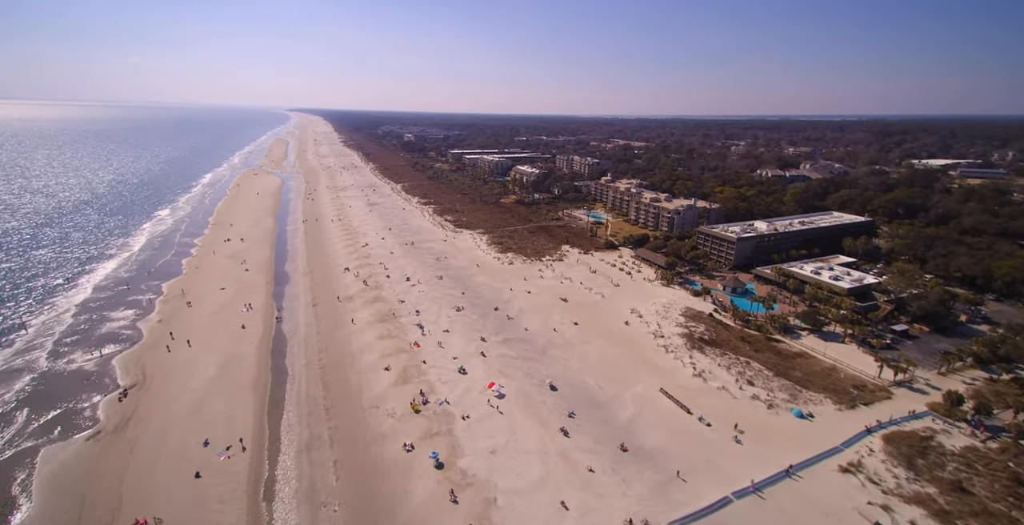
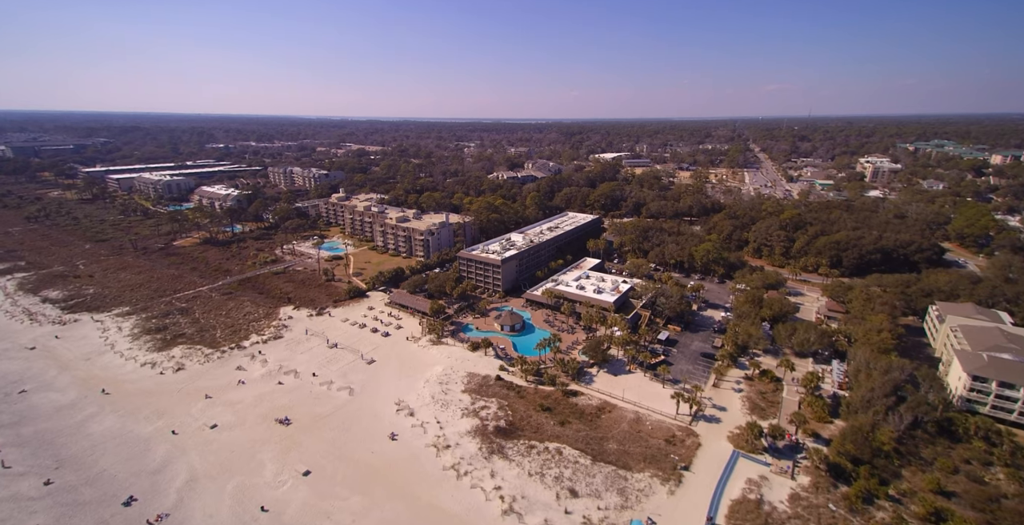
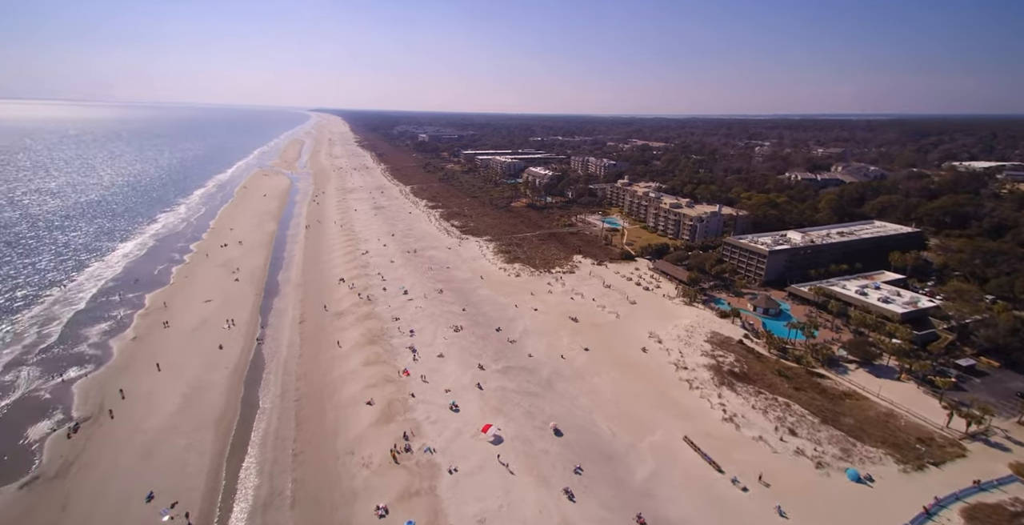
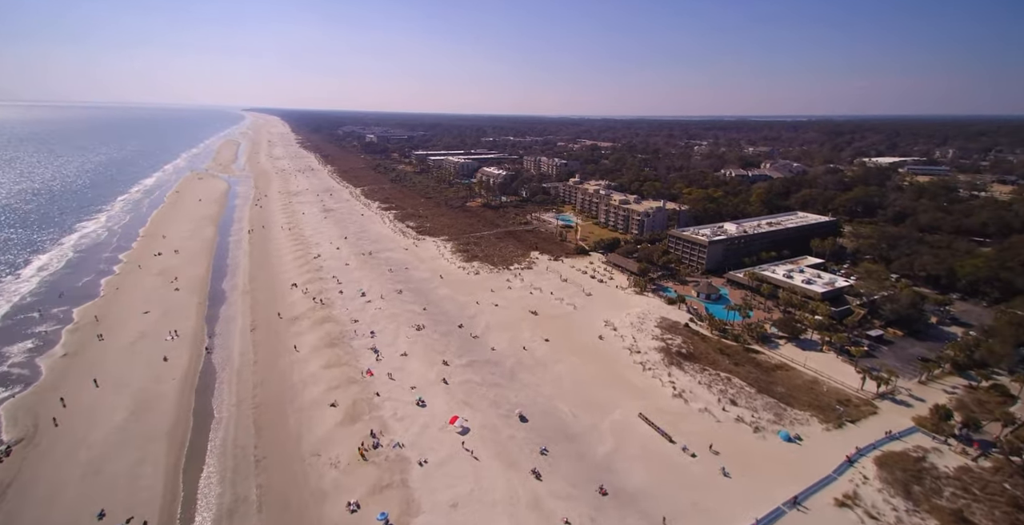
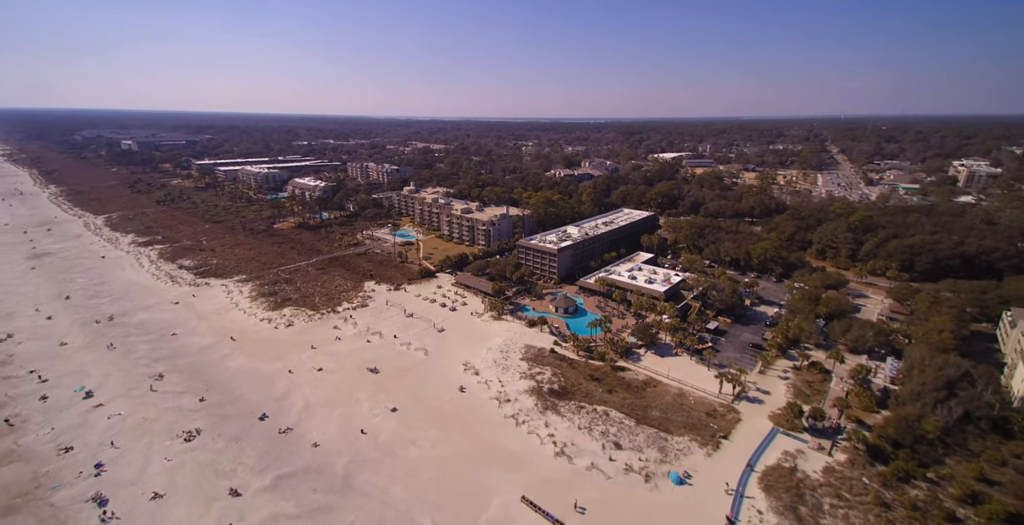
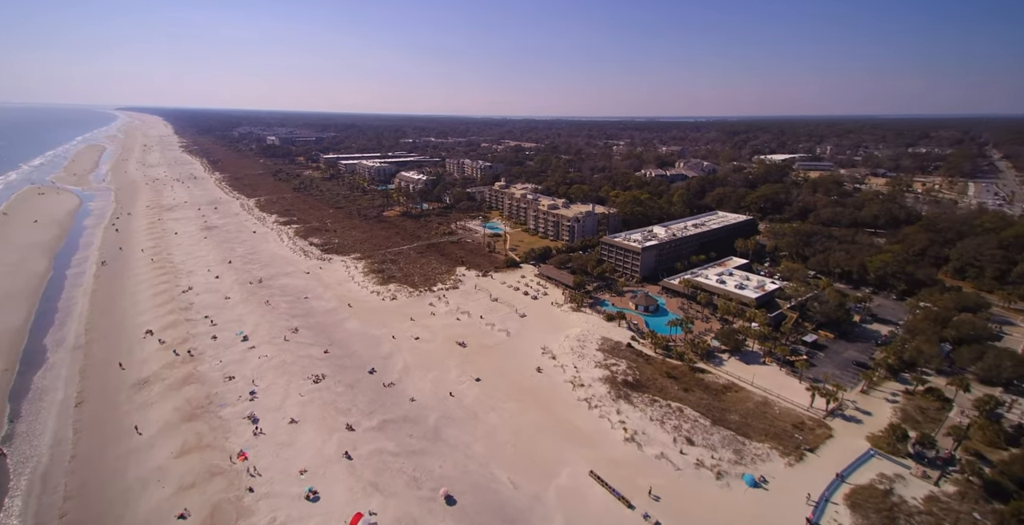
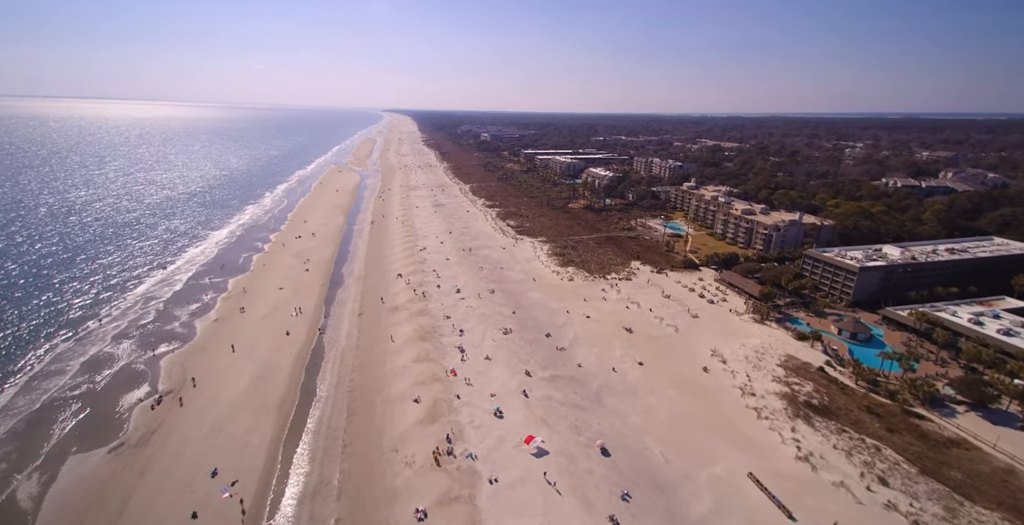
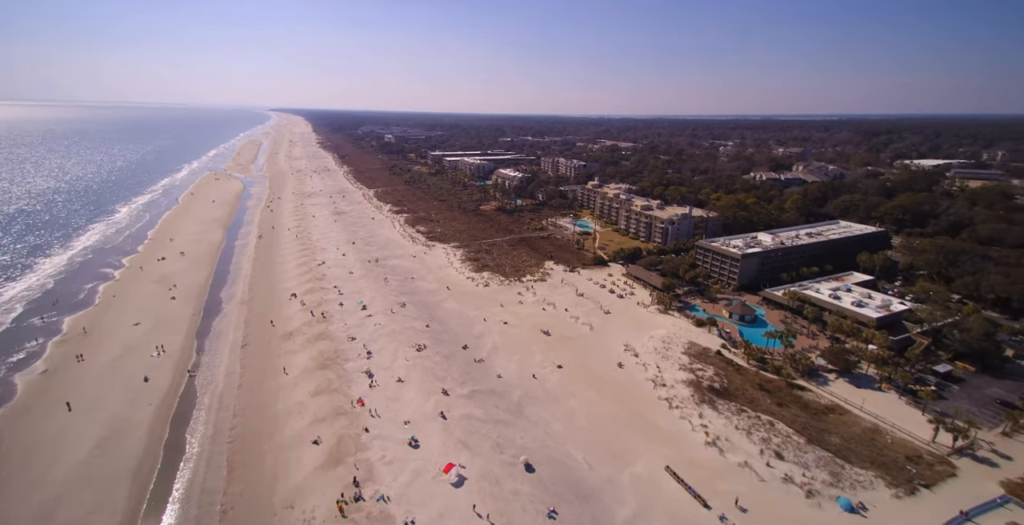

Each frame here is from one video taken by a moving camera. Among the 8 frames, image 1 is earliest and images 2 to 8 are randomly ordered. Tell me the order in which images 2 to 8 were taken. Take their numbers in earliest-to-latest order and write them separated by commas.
4, 3, 7, 8, 6, 5, 2
